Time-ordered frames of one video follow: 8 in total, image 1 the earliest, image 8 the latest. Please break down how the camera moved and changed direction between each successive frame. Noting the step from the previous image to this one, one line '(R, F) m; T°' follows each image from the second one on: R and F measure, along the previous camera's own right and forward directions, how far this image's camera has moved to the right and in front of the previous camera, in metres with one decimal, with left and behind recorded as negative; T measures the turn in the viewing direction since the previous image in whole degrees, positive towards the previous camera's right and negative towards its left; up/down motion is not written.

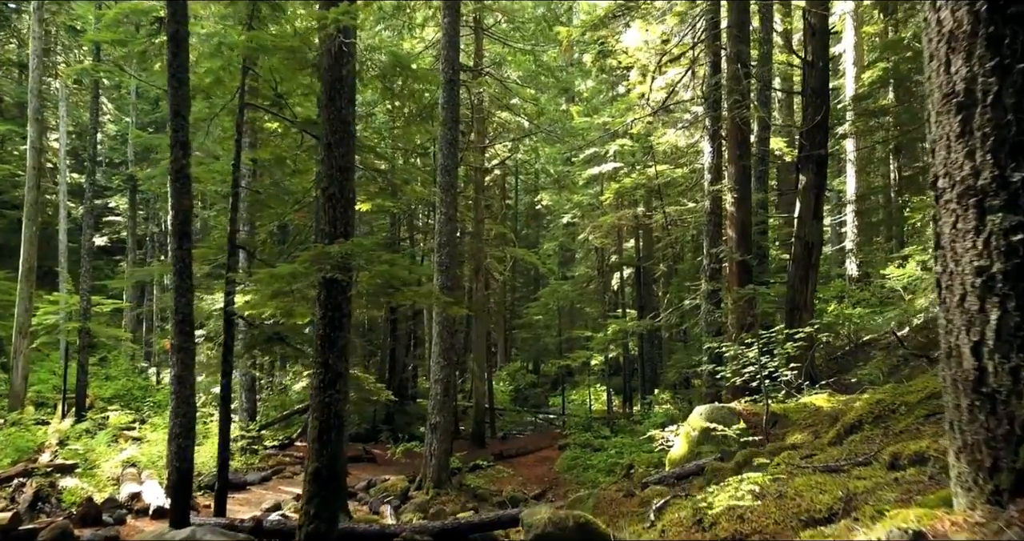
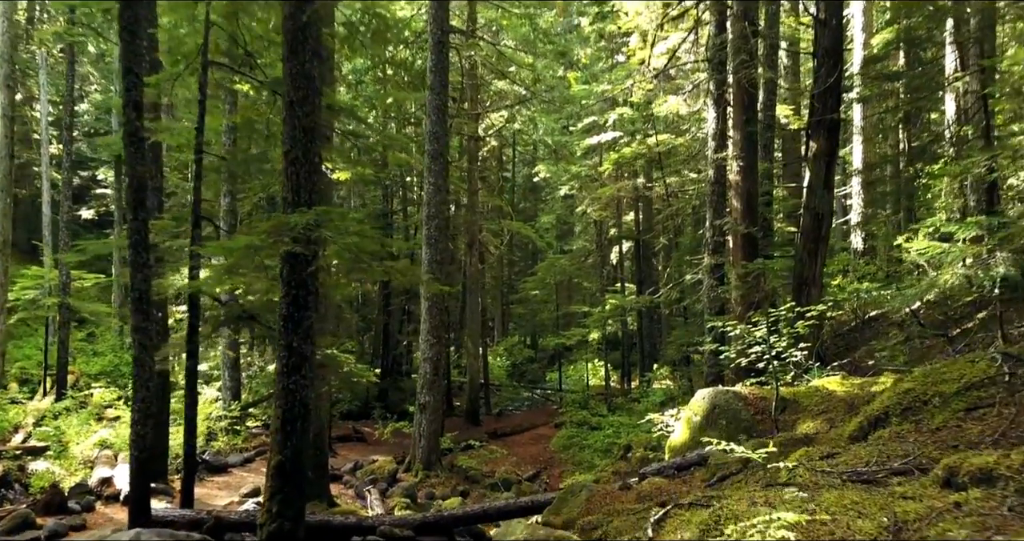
(+0.1, +0.6) m; 0°
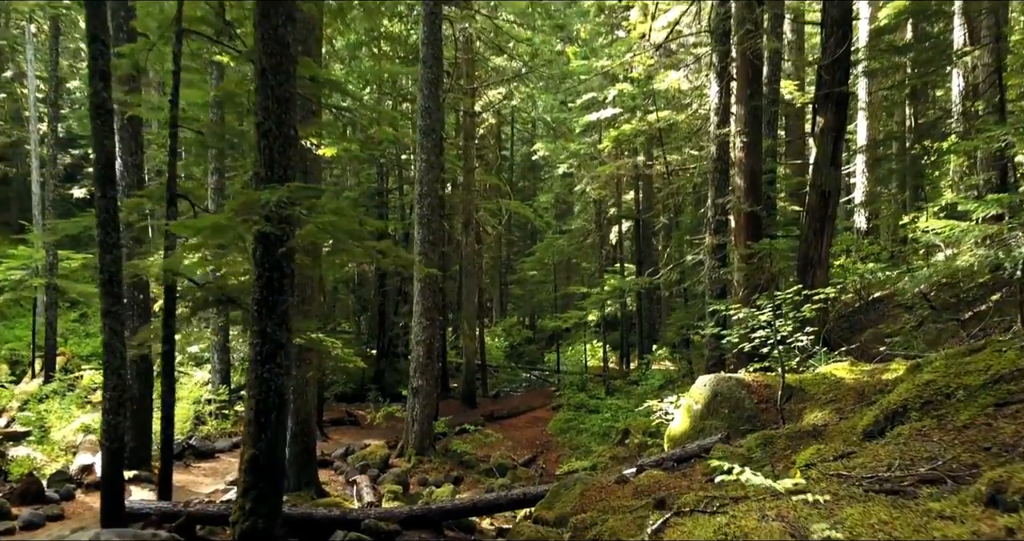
(+0.1, +0.4) m; 0°
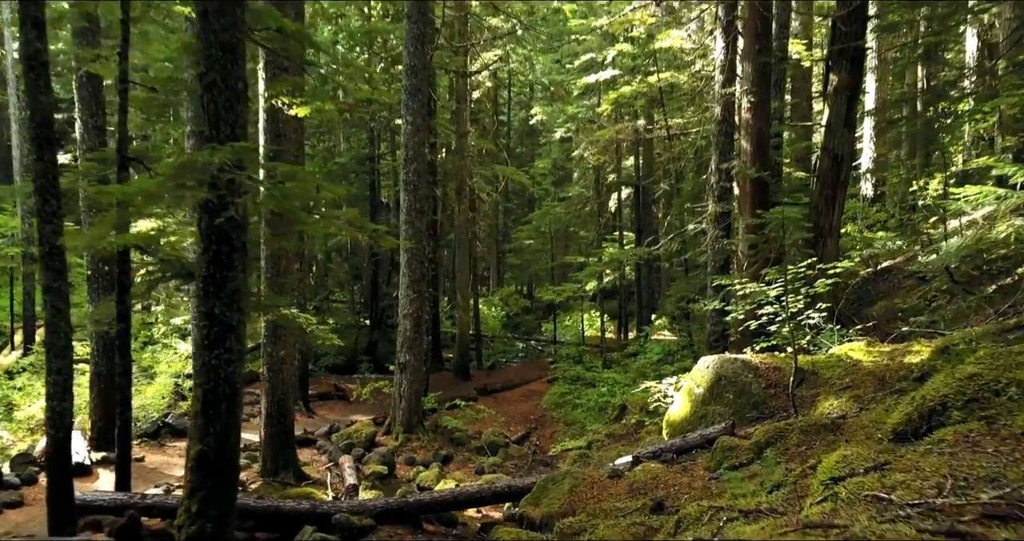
(+0.1, +0.6) m; 0°
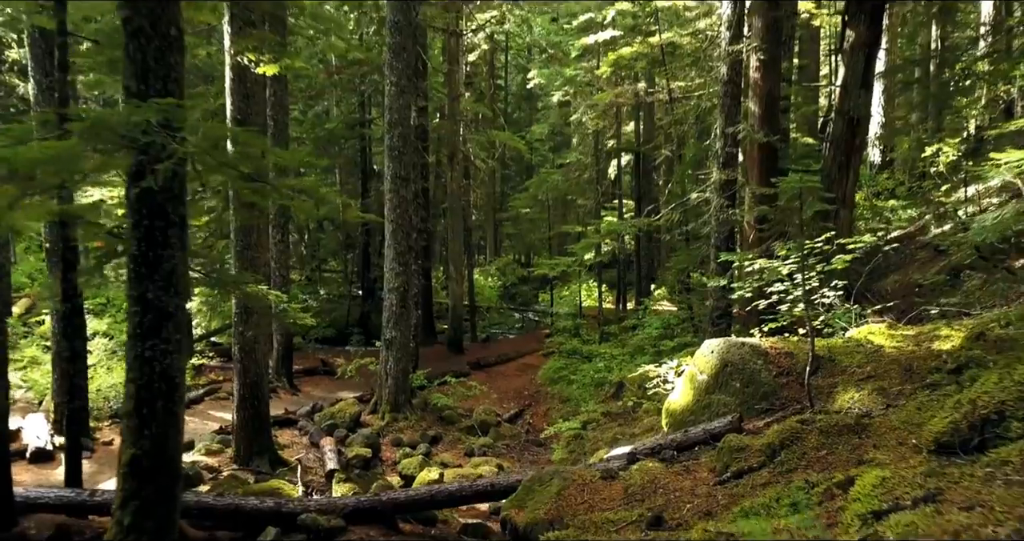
(+0.1, +0.6) m; 0°
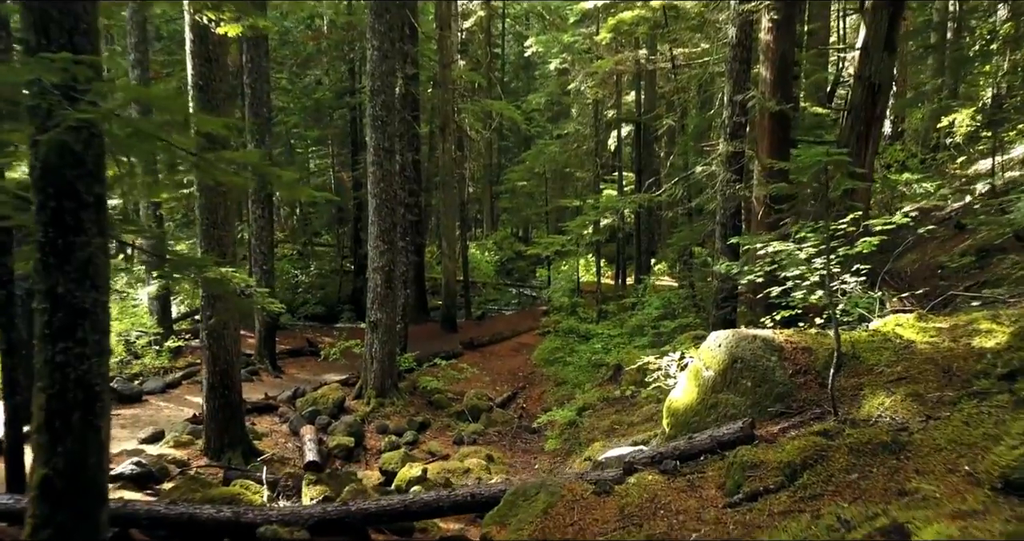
(+0.1, +0.6) m; 0°
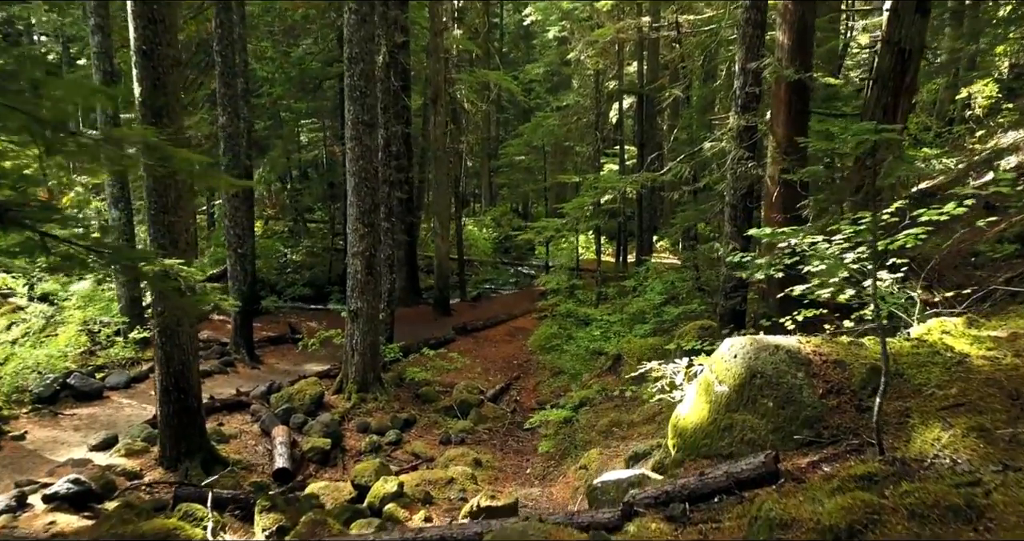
(+0.1, +0.8) m; 0°
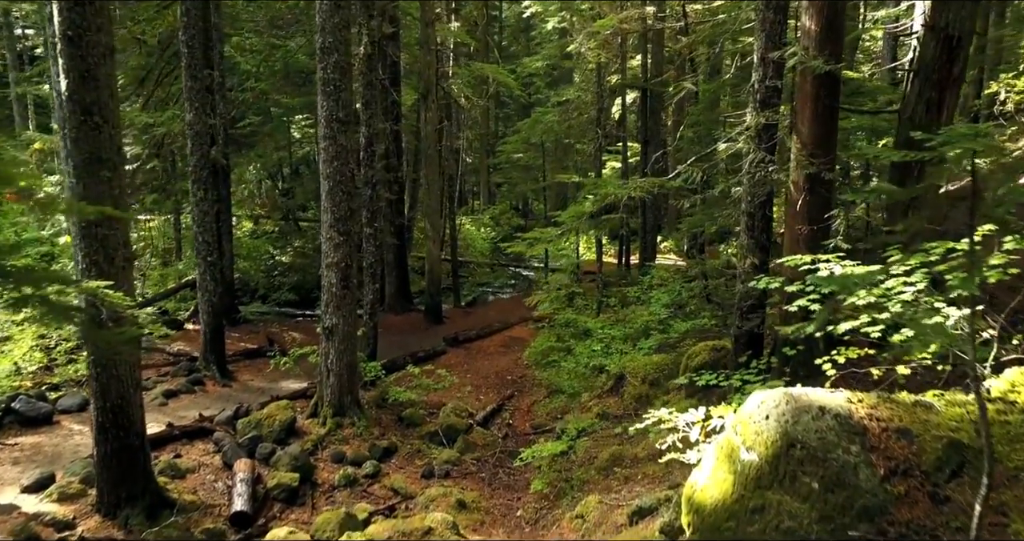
(+0.1, +0.9) m; 0°
